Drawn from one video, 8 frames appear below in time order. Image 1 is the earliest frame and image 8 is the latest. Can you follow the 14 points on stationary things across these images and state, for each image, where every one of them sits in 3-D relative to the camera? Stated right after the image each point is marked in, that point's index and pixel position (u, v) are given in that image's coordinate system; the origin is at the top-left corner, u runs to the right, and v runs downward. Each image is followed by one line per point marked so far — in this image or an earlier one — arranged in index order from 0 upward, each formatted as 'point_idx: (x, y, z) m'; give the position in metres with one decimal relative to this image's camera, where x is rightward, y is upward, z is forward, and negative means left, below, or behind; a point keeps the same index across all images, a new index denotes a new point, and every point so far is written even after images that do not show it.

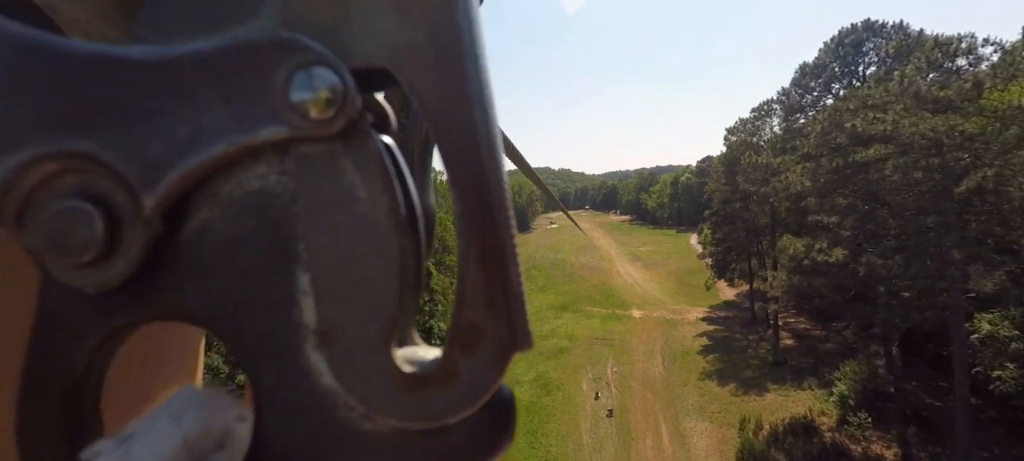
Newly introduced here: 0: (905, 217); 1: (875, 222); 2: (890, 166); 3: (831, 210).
0: (+12.7, +0.4, +12.4) m
1: (+13.4, +0.3, +14.1) m
2: (+12.2, +1.9, +12.2) m
3: (+14.1, +0.9, +17.0) m
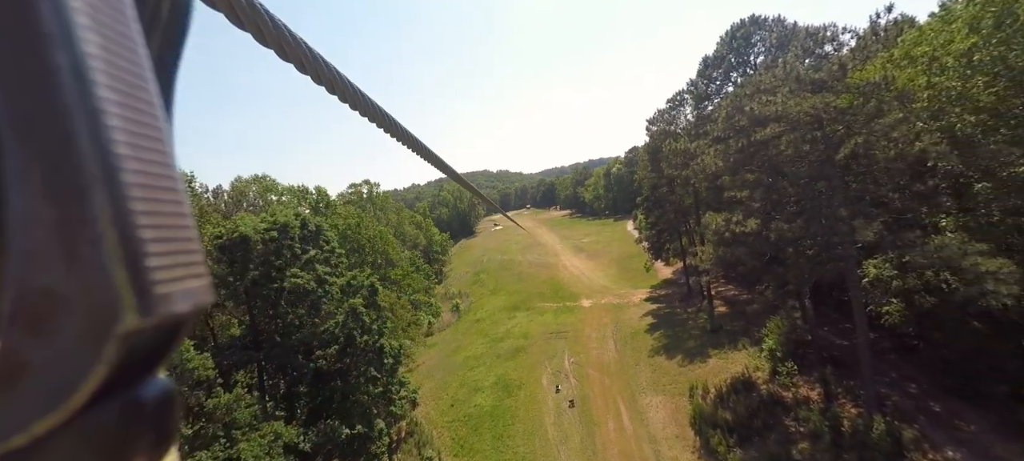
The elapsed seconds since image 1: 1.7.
0: (+10.7, +1.8, +14.2) m
1: (+11.1, +1.7, +16.0) m
2: (+10.1, +3.3, +14.0) m
3: (+11.4, +2.3, +19.0) m
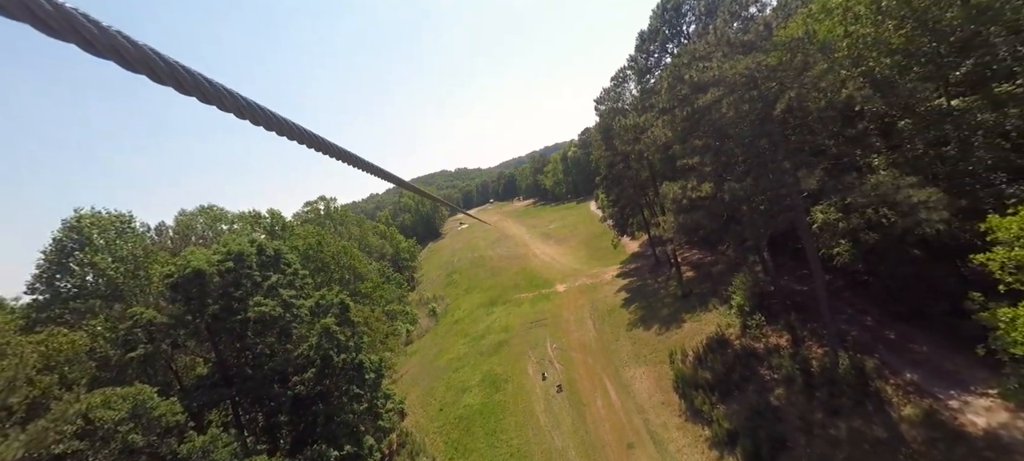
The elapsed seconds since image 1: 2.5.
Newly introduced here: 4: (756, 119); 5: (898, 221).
0: (+8.7, +3.5, +14.7) m
1: (+9.0, +3.4, +16.5) m
2: (+7.8, +4.8, +14.4) m
3: (+9.0, +4.1, +19.5) m
4: (+8.5, +4.2, +14.0) m
5: (+14.9, +0.6, +15.2) m
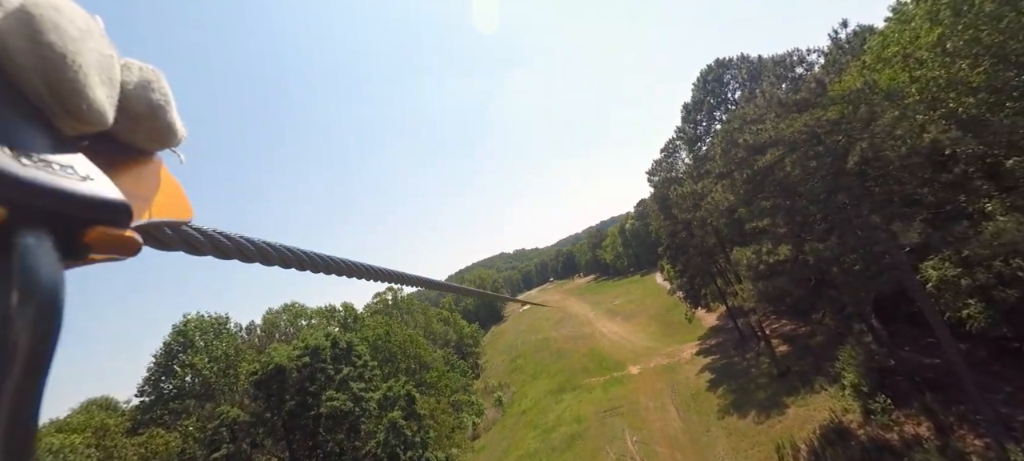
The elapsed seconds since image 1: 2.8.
0: (+10.8, +1.1, +13.7) m
1: (+11.4, +0.8, +15.4) m
2: (+9.9, +2.5, +13.8) m
3: (+11.8, +0.9, +18.4) m
4: (+10.5, +1.9, +13.1) m
5: (+17.2, -1.3, +12.8) m
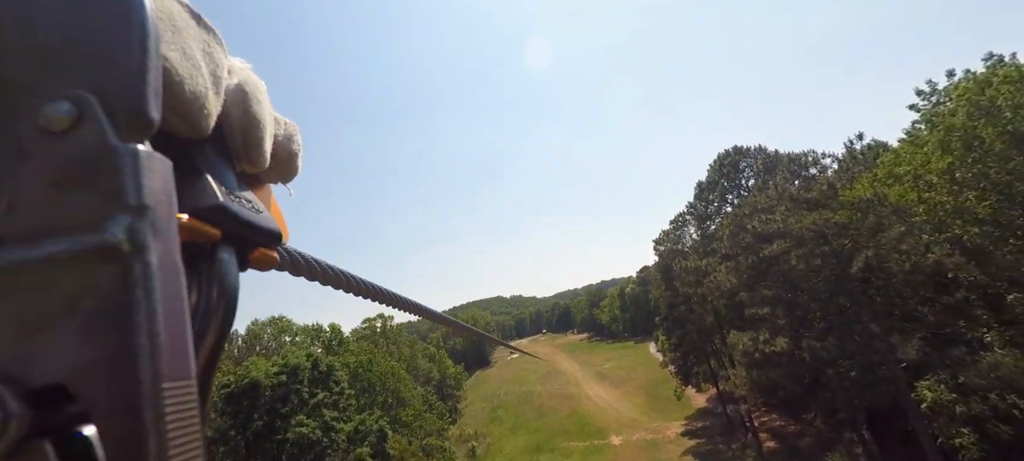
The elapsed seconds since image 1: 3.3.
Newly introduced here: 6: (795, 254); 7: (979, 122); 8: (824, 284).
0: (+11.2, -2.7, +13.8) m
1: (+11.7, -3.3, +15.5) m
2: (+10.5, -1.3, +14.1) m
3: (+12.1, -3.5, +18.6) m
4: (+11.0, -1.8, +13.4) m
5: (+17.2, -6.0, +12.8) m
6: (+10.9, -1.2, +14.7) m
7: (+20.8, +4.8, +17.3) m
8: (+11.0, -2.2, +13.5) m
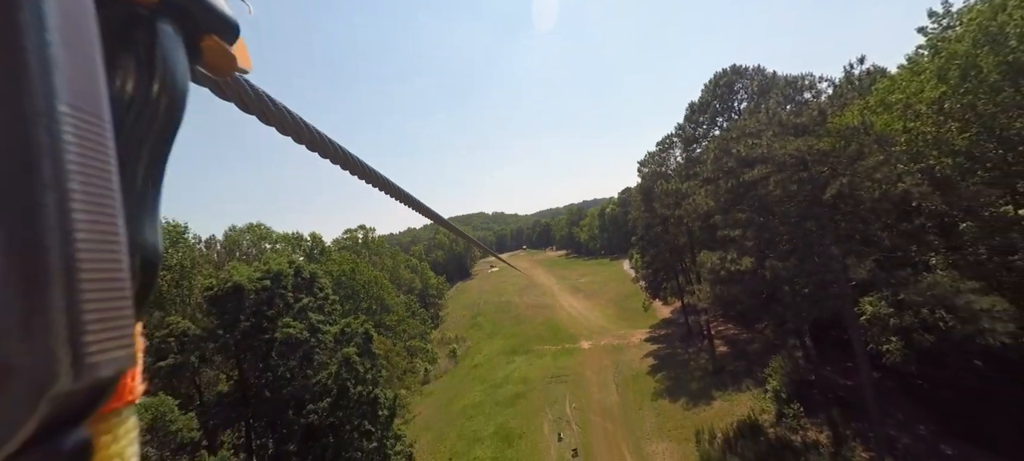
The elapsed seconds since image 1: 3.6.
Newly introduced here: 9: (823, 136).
0: (+10.7, +0.1, +14.5) m
1: (+11.1, -0.1, +16.3) m
2: (+10.1, +1.6, +14.4) m
3: (+11.3, +0.2, +19.3) m
4: (+10.6, +0.9, +13.9) m
5: (+16.6, -3.5, +14.4) m
6: (+10.4, +1.8, +15.0) m
7: (+20.4, +7.9, +16.9) m
8: (+10.5, +0.6, +14.1) m
9: (+12.2, +3.6, +15.1) m
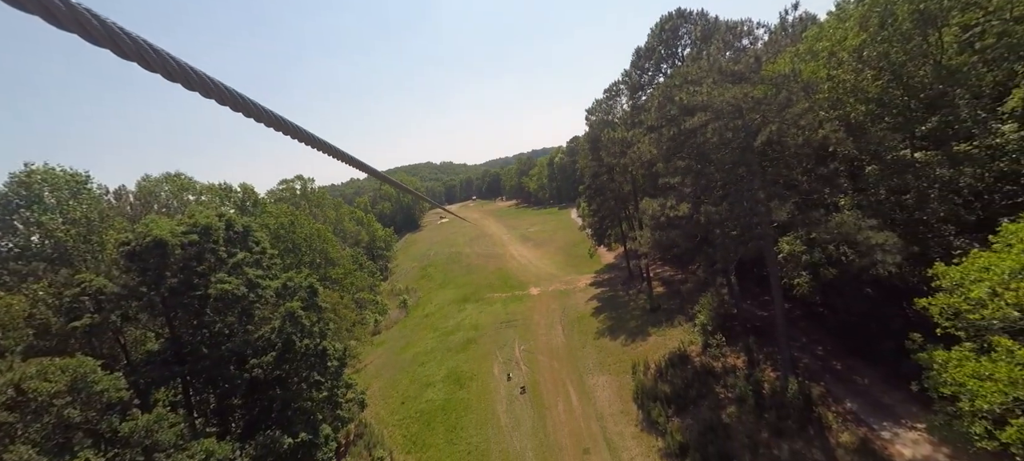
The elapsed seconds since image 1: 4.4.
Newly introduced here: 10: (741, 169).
0: (+8.3, +2.4, +15.2) m
1: (+8.5, +2.4, +17.1) m
2: (+7.7, +3.9, +14.9) m
3: (+8.4, +3.1, +20.0) m
4: (+8.3, +3.1, +14.5) m
5: (+14.2, -1.1, +16.1) m
6: (+7.9, +4.1, +15.5) m
7: (+17.7, +10.6, +17.7) m
8: (+8.2, +2.8, +14.7) m
9: (+9.7, +6.0, +15.6) m
10: (+8.8, +2.4, +15.1) m
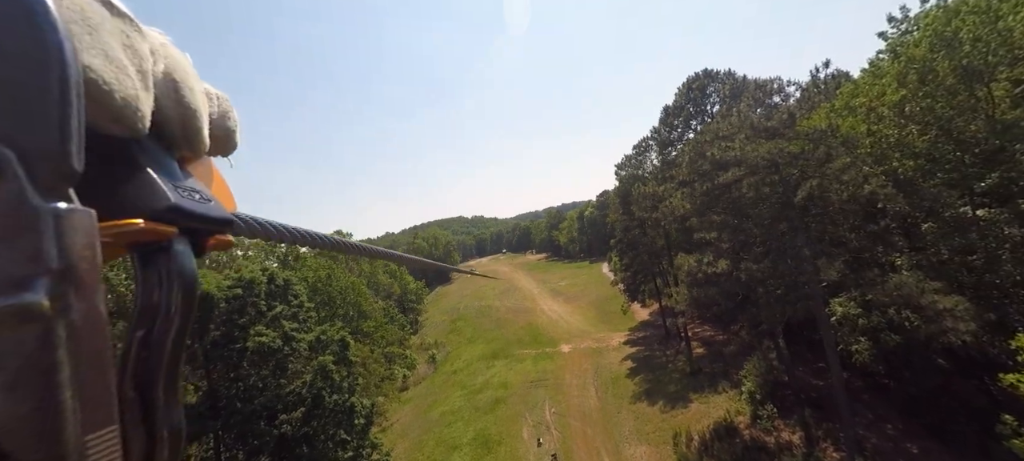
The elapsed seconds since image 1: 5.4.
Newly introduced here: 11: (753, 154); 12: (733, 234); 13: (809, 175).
0: (+9.5, 0.0, +14.6) m
1: (+9.8, -0.2, +16.4) m
2: (+8.8, +1.5, +14.5) m
3: (+10.0, +0.1, +19.5) m
4: (+9.3, +0.8, +14.0) m
5: (+15.3, -3.6, +14.7) m
6: (+9.1, +1.7, +15.1) m
7: (+19.0, +7.9, +17.3) m
8: (+9.2, +0.5, +14.2) m
9: (+10.9, +3.5, +15.3) m
10: (+9.9, 0.0, +14.5) m
11: (+8.3, +2.5, +13.8) m
12: (+10.1, -0.2, +17.8) m
13: (+10.3, +1.8, +13.7) m
